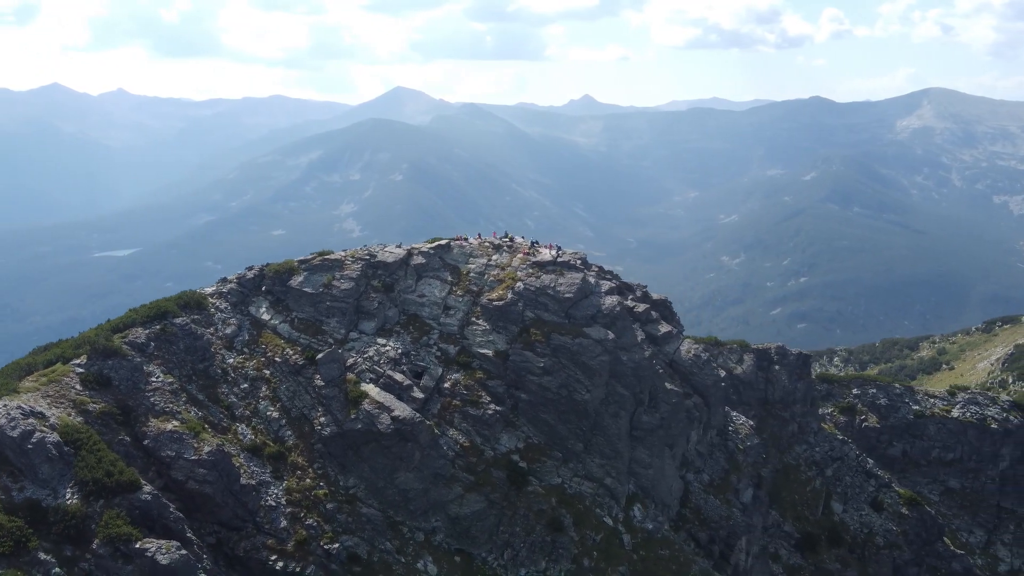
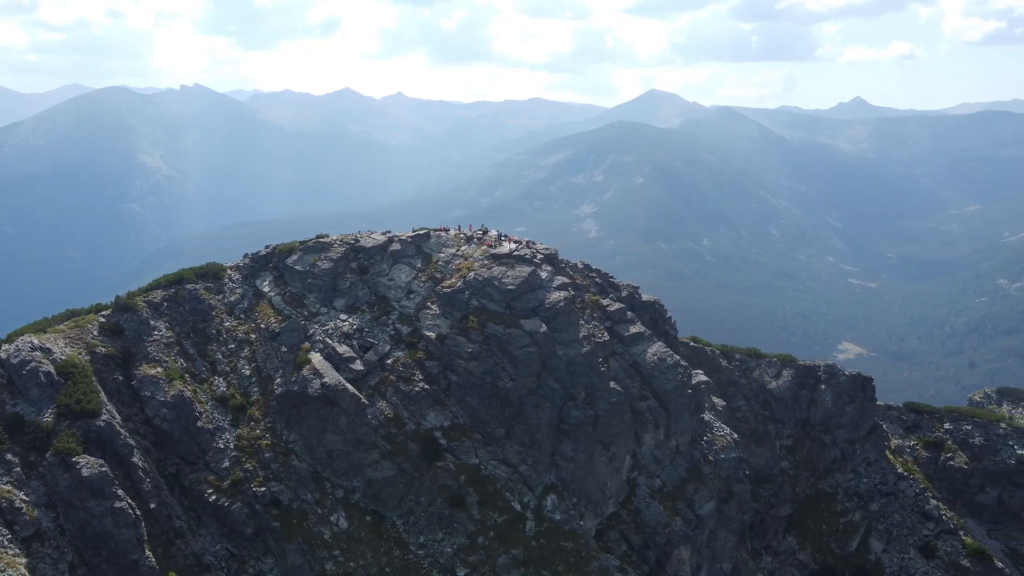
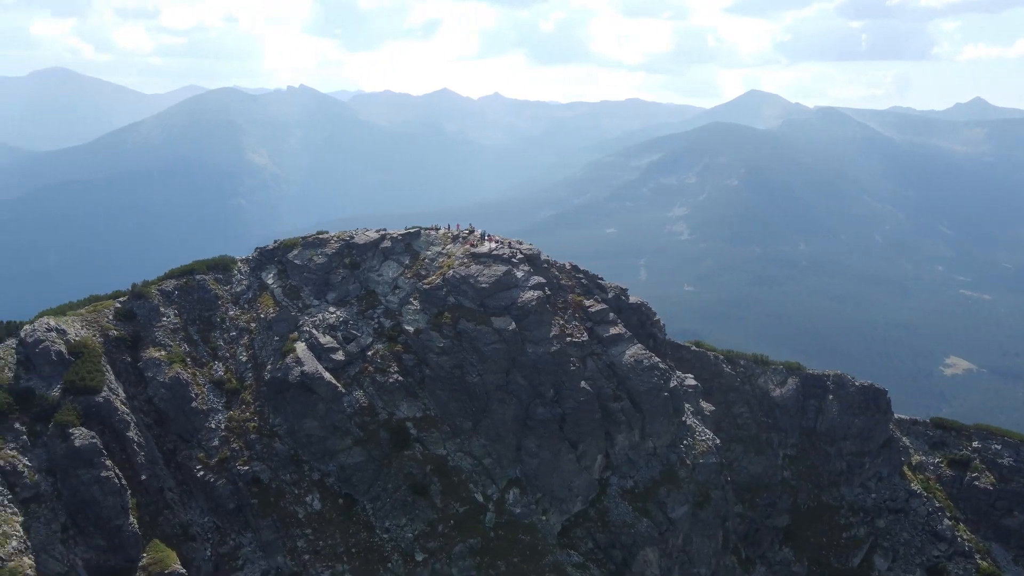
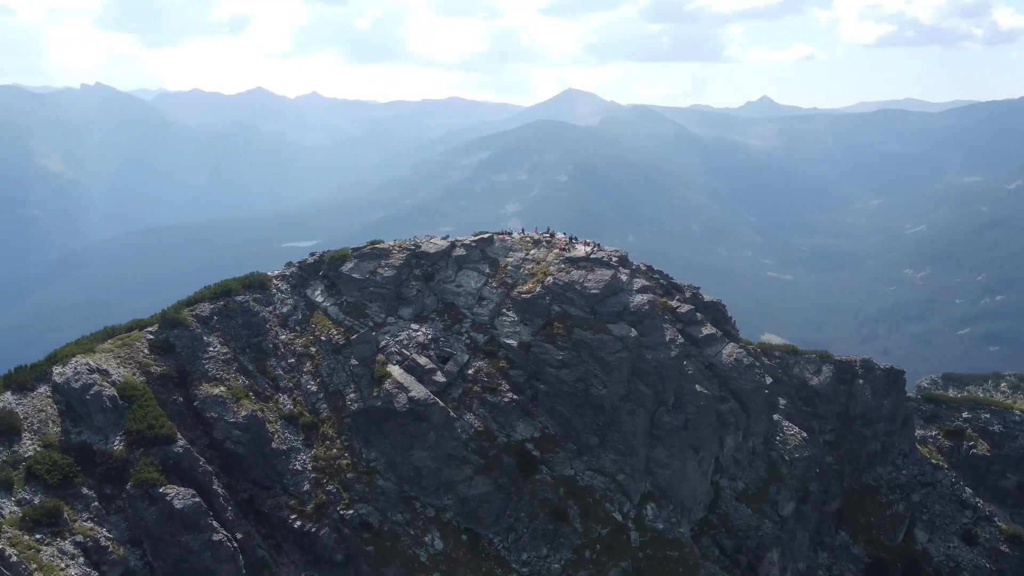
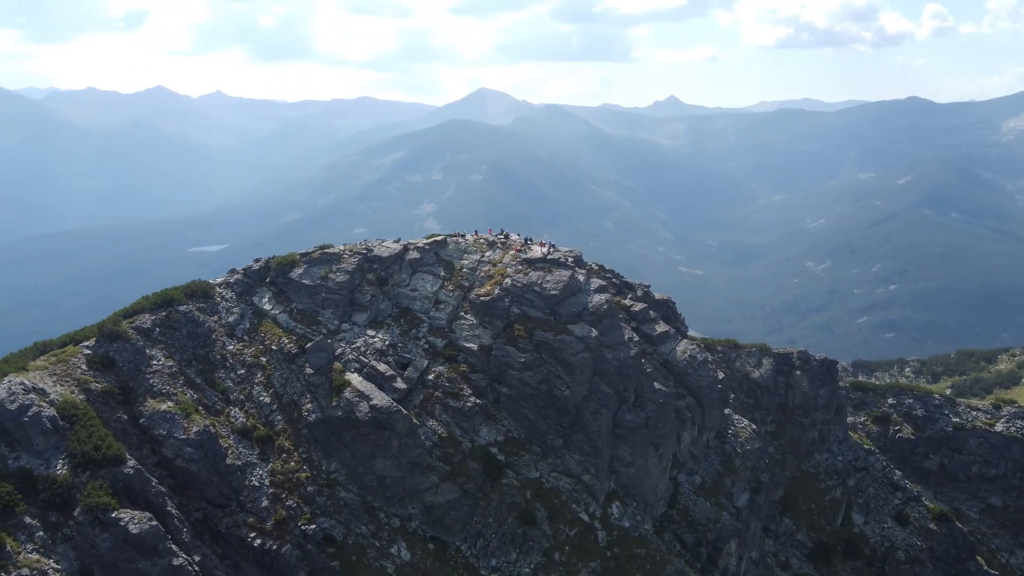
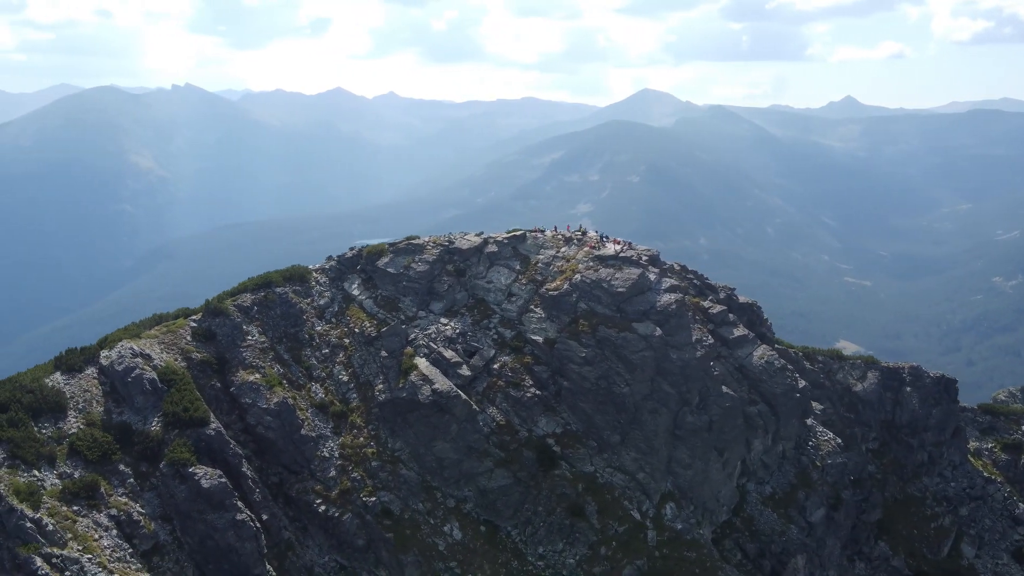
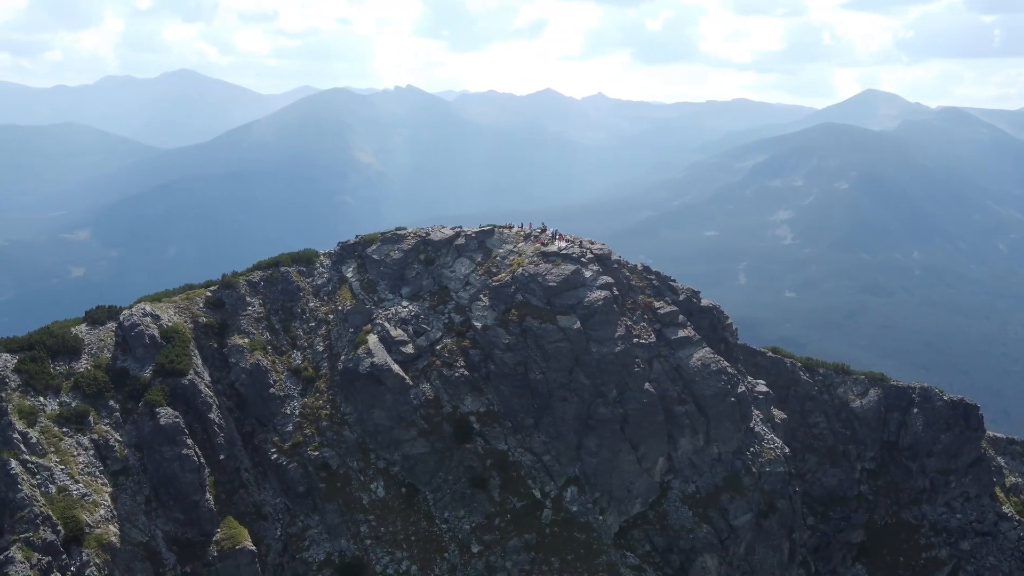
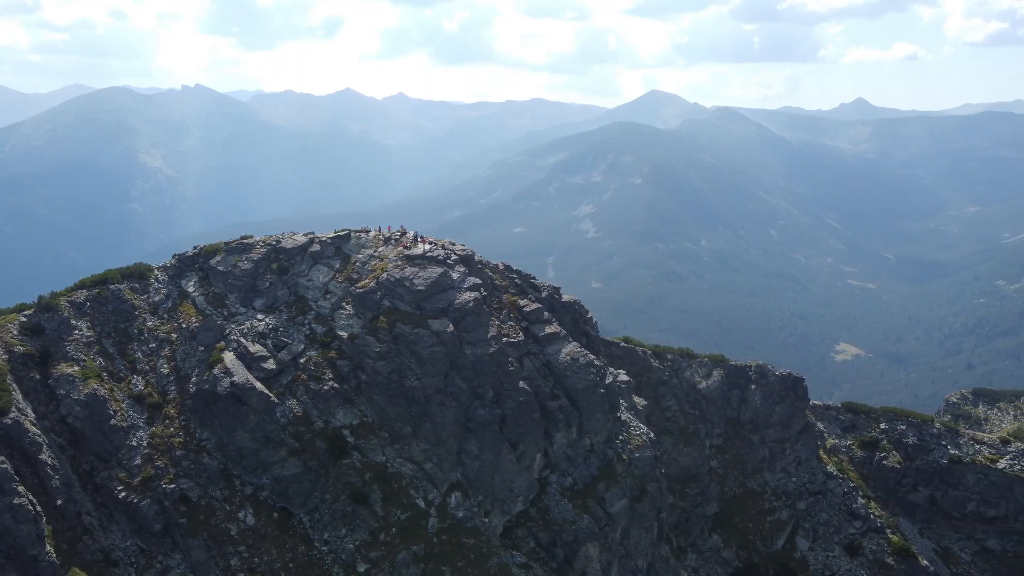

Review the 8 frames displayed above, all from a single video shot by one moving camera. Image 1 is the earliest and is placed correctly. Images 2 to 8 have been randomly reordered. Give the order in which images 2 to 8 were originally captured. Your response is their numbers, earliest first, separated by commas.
5, 4, 6, 2, 8, 3, 7
